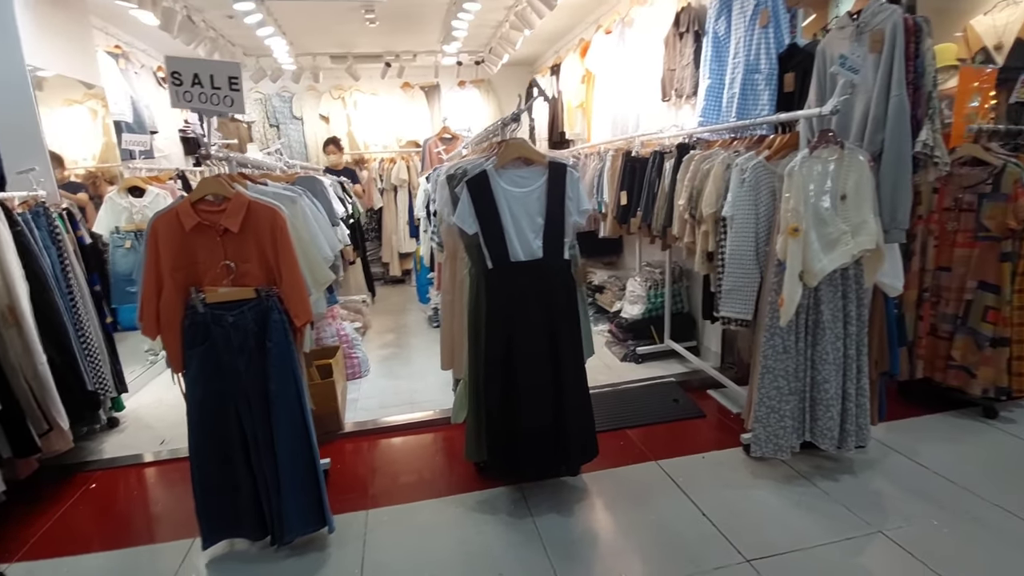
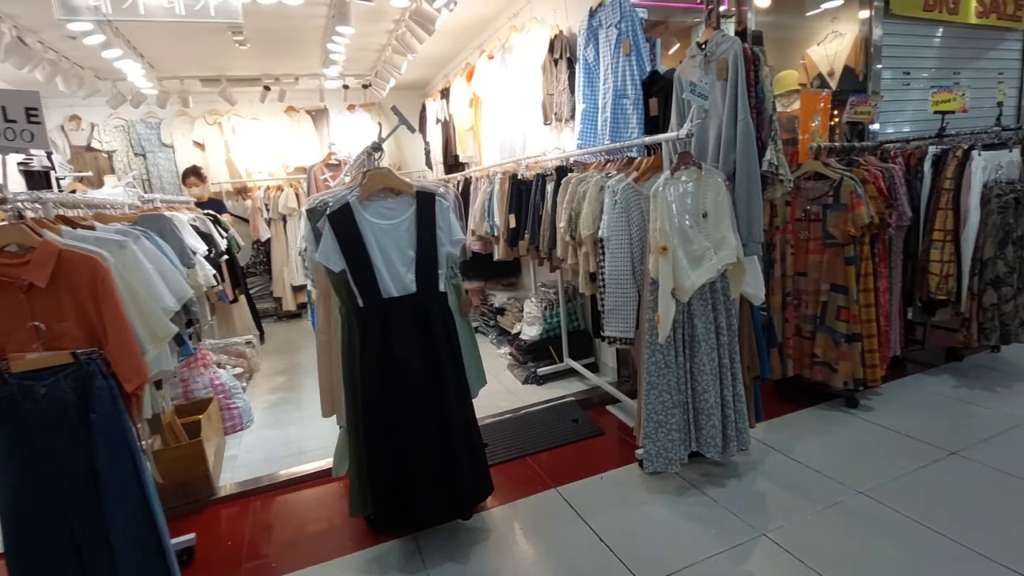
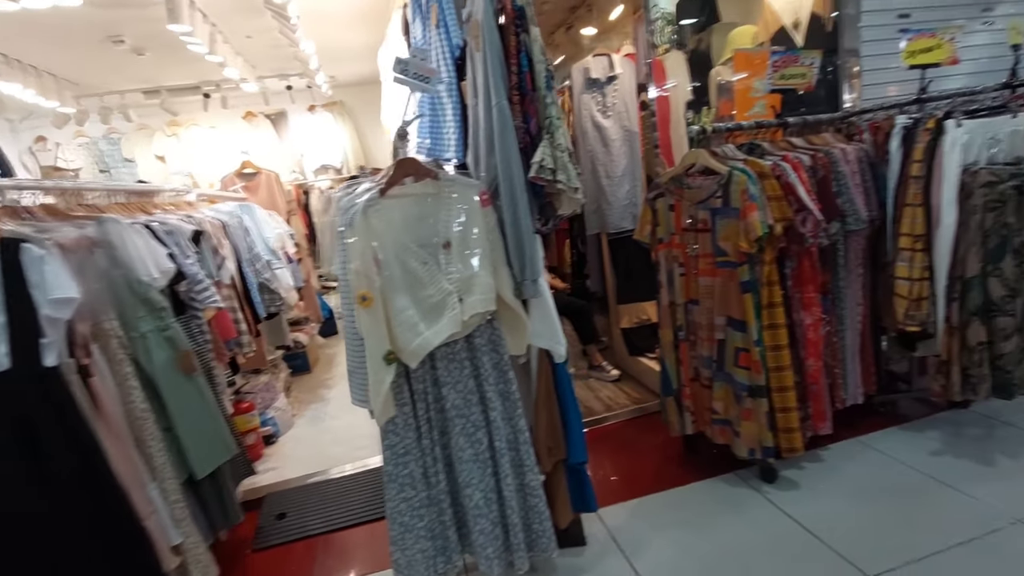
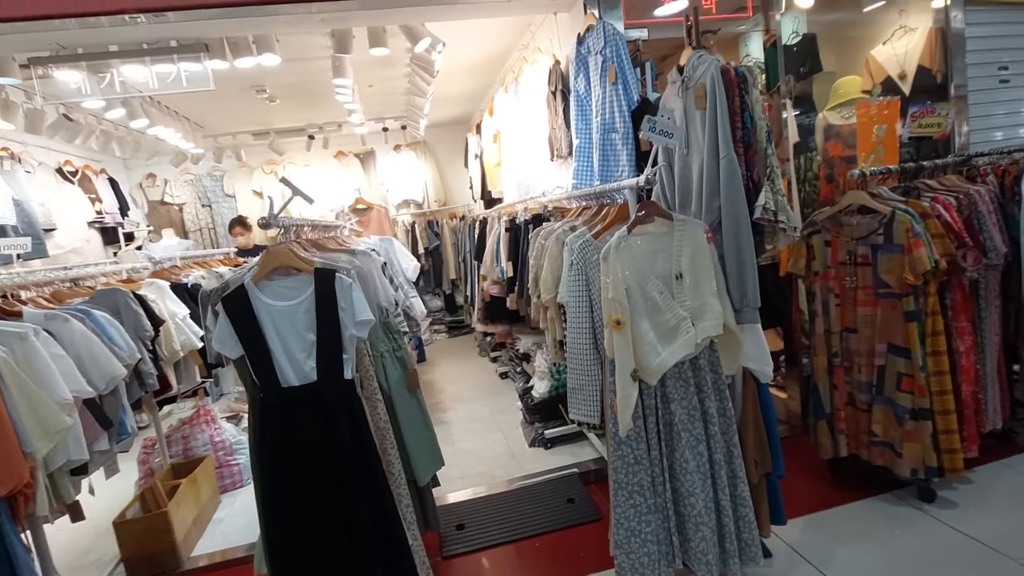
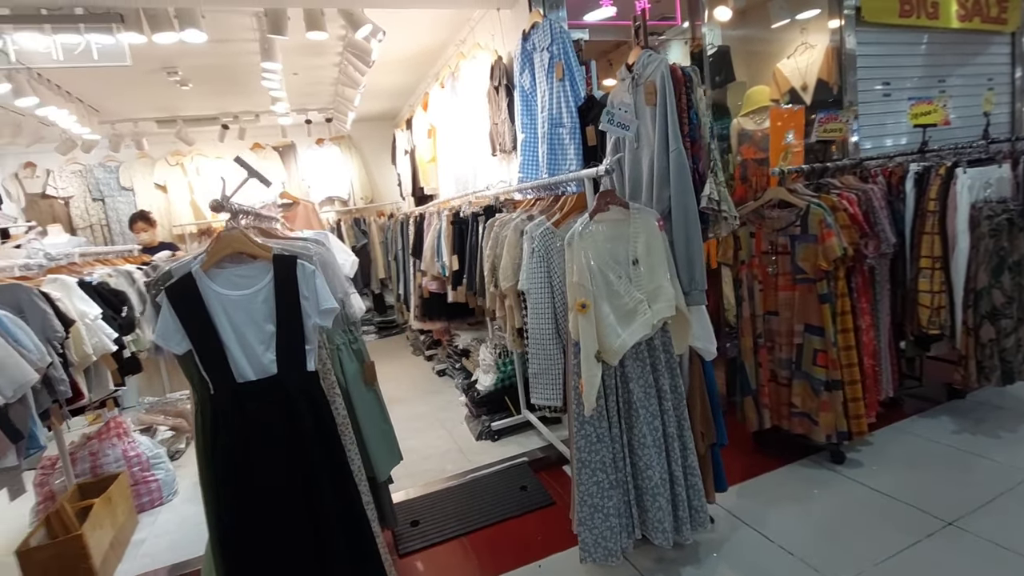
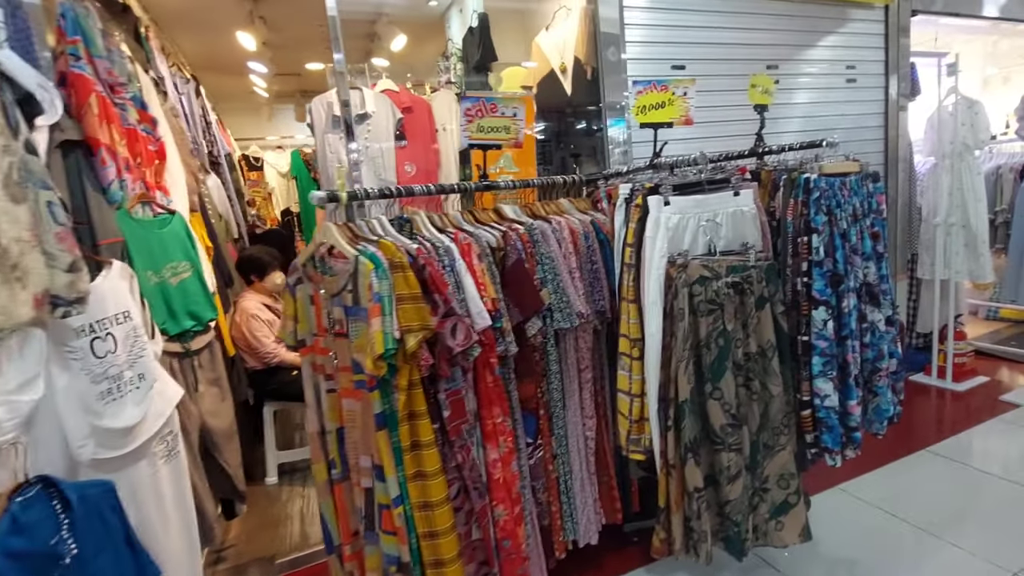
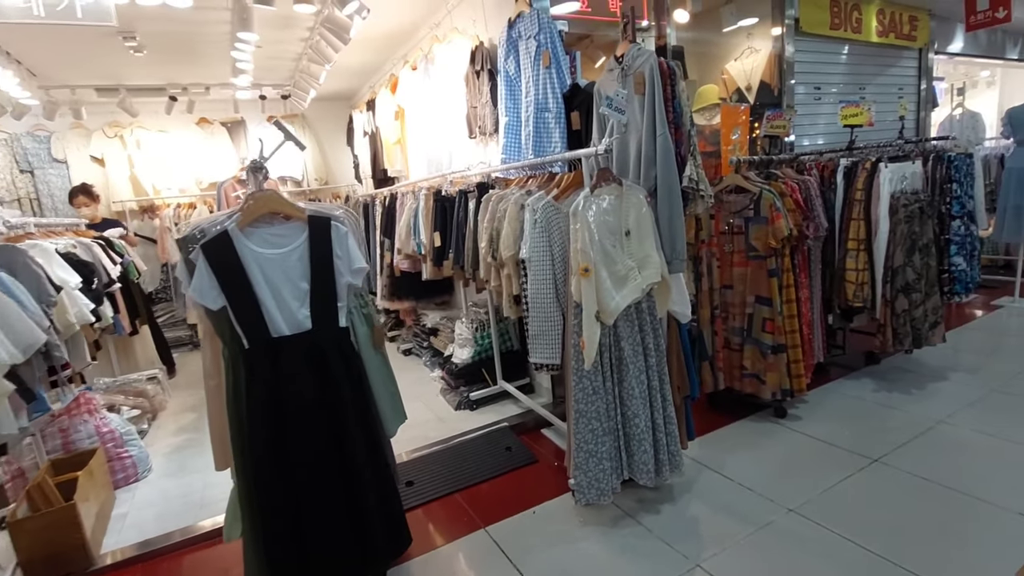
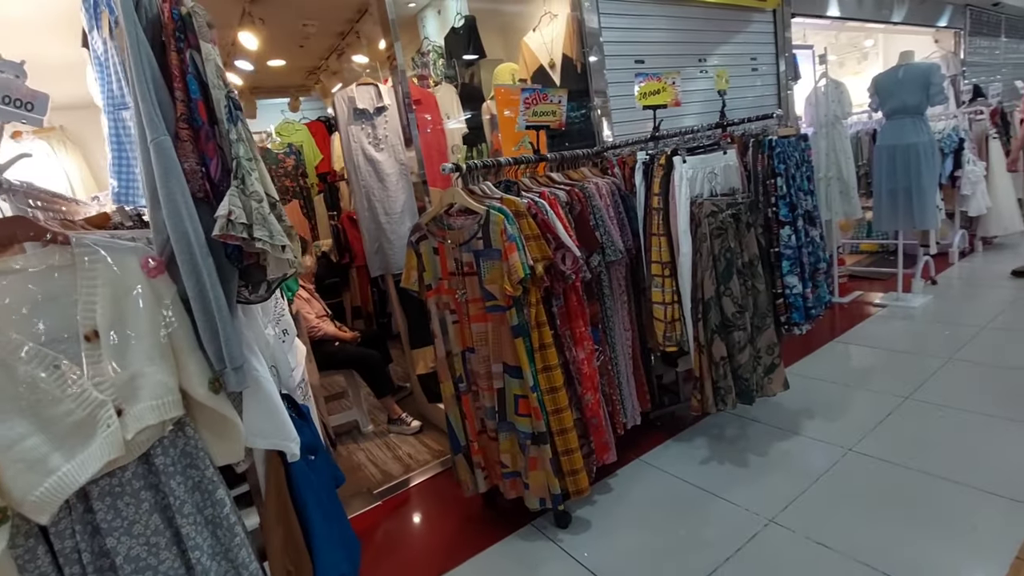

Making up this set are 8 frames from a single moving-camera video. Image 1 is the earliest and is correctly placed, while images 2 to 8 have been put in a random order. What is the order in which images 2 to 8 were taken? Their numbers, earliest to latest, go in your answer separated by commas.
2, 7, 5, 4, 3, 8, 6
